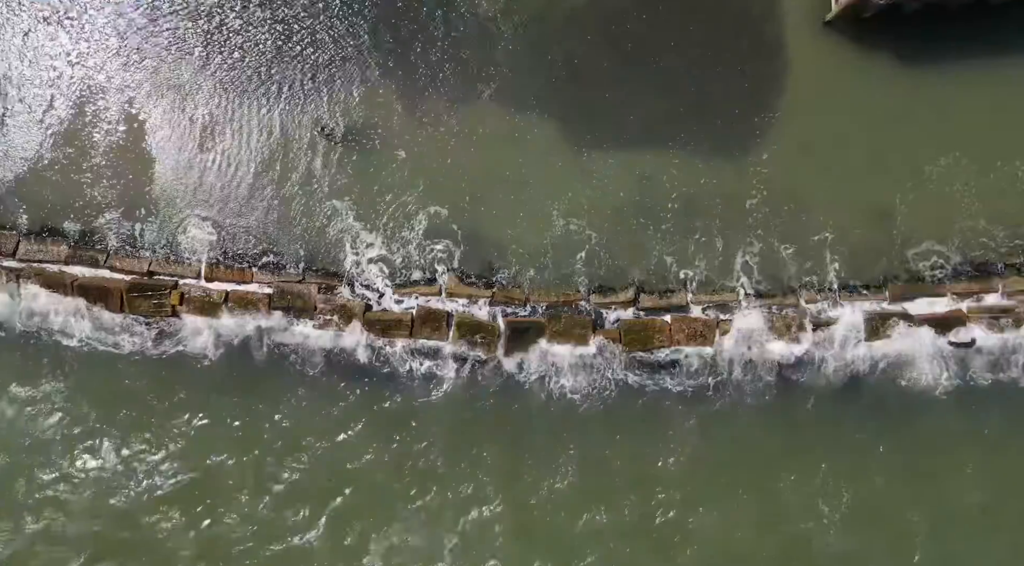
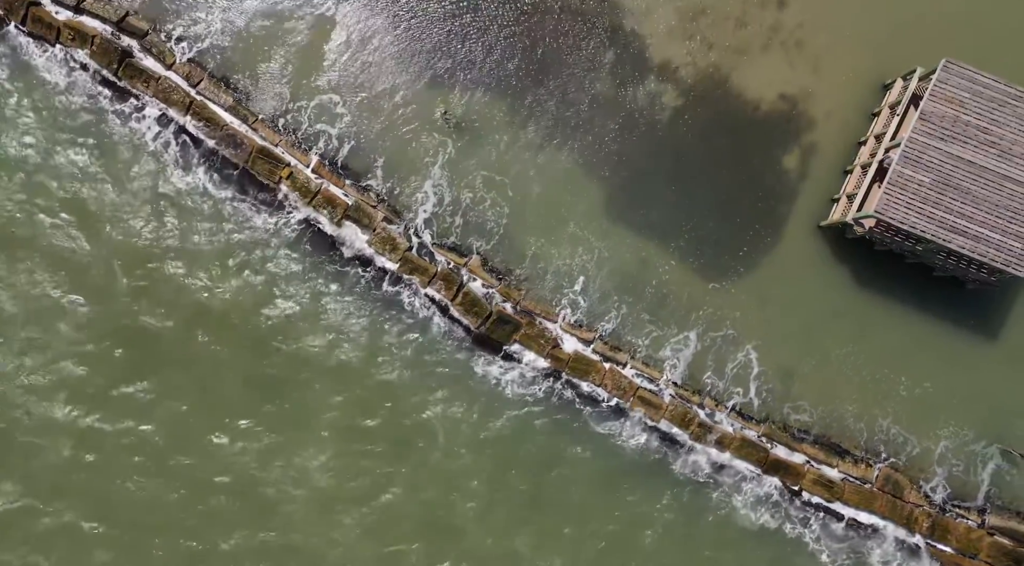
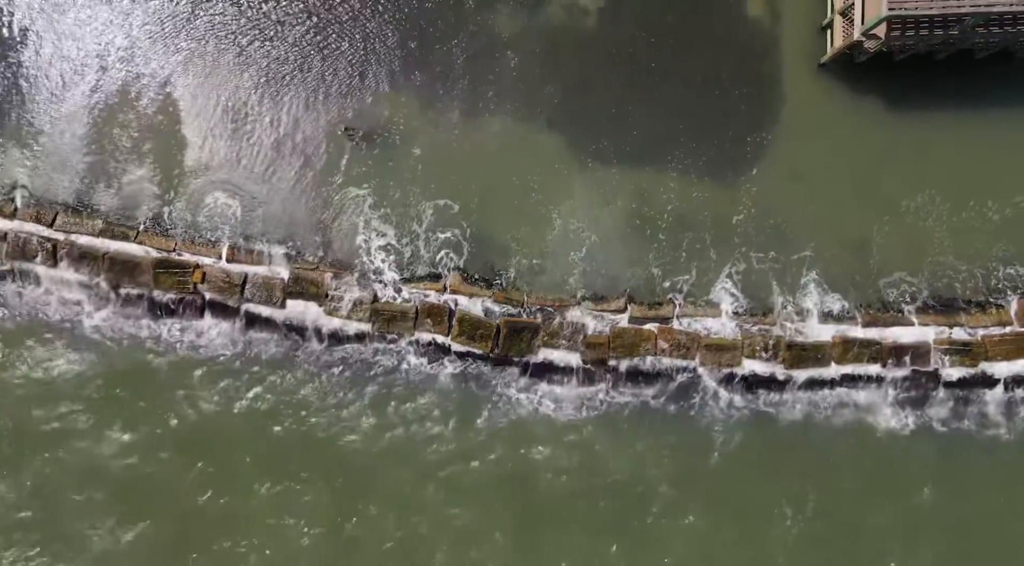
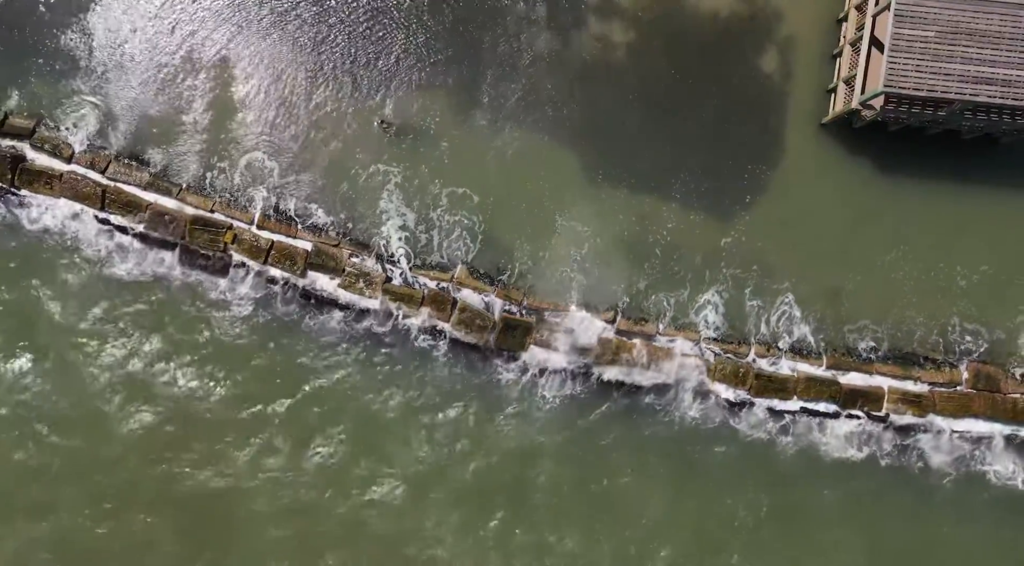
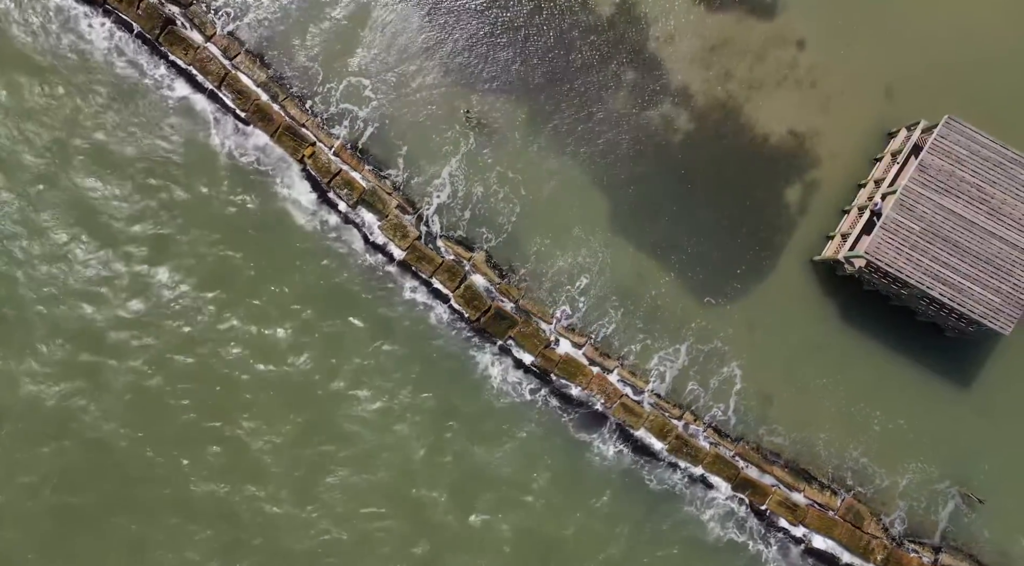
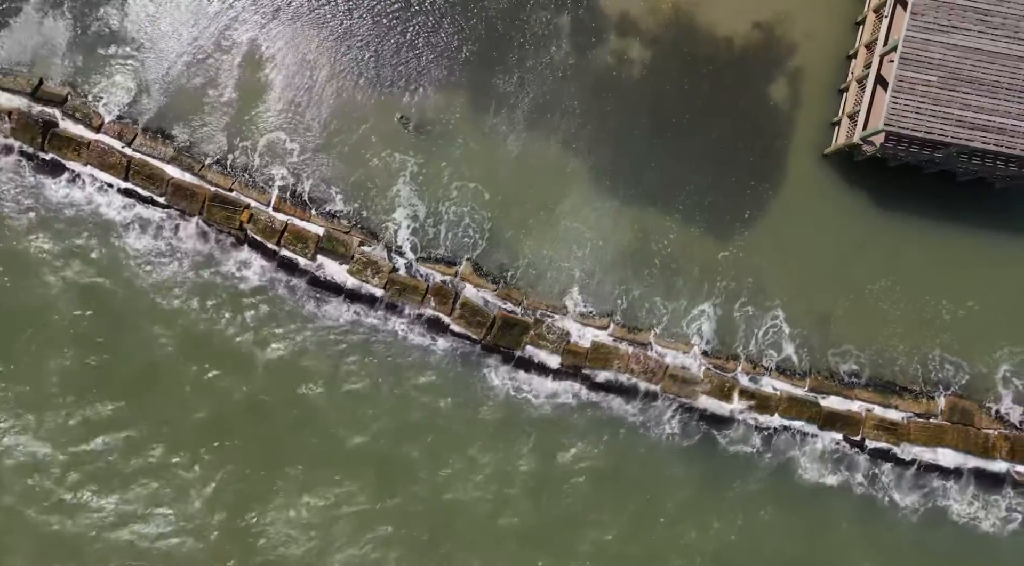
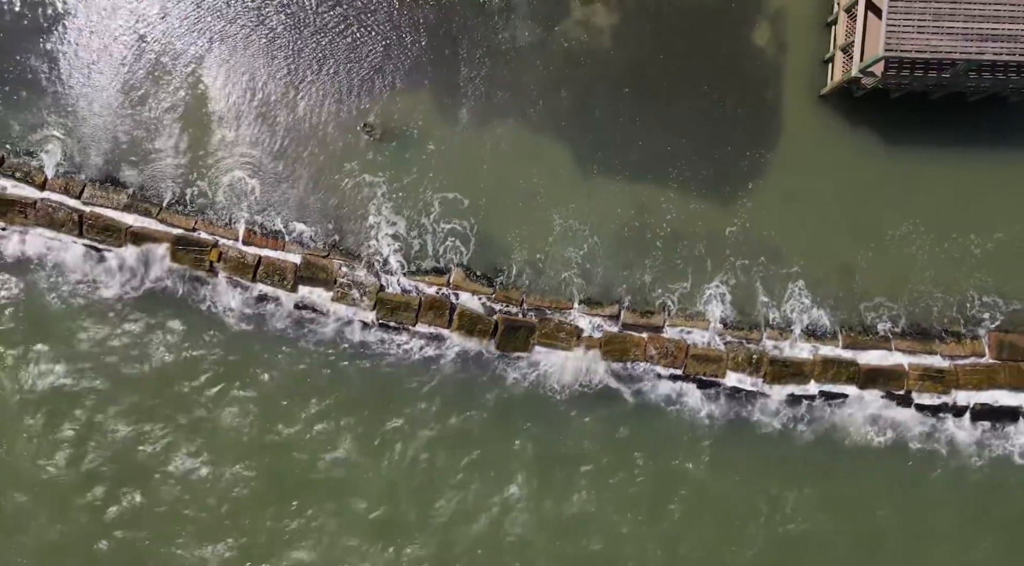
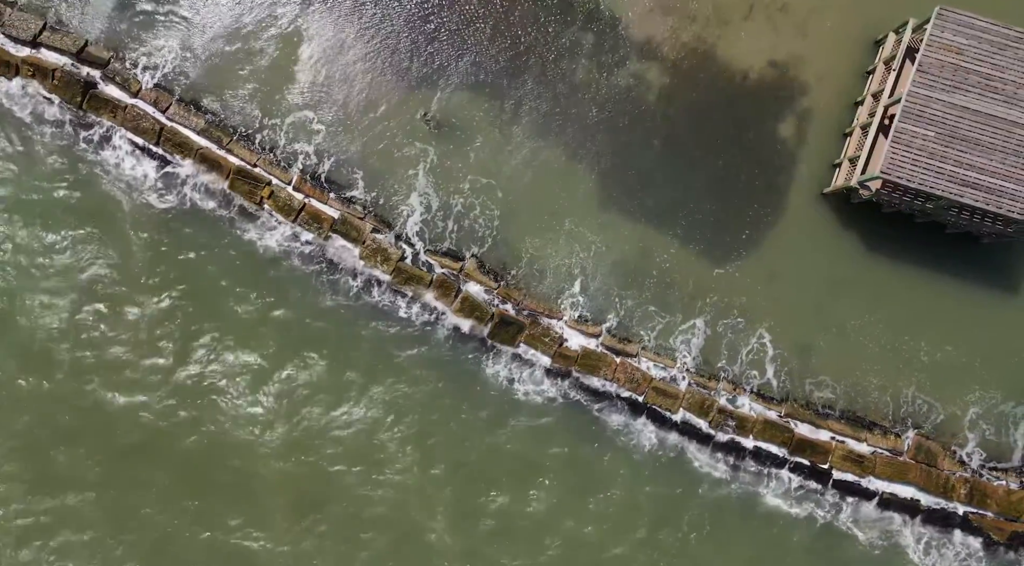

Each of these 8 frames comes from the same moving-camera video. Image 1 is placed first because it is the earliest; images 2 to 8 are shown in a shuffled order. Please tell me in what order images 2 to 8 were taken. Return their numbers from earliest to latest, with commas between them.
3, 7, 4, 6, 8, 2, 5
